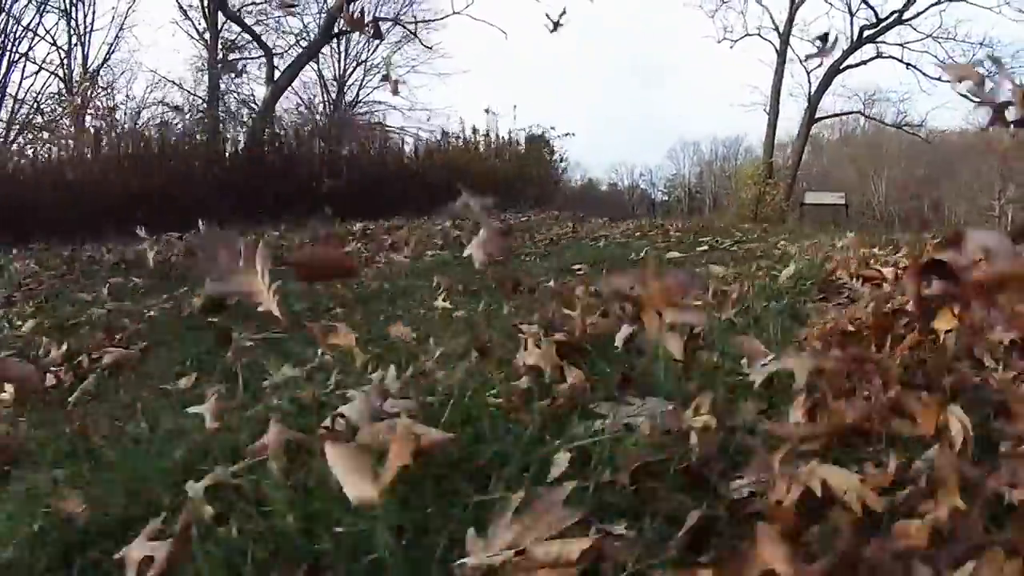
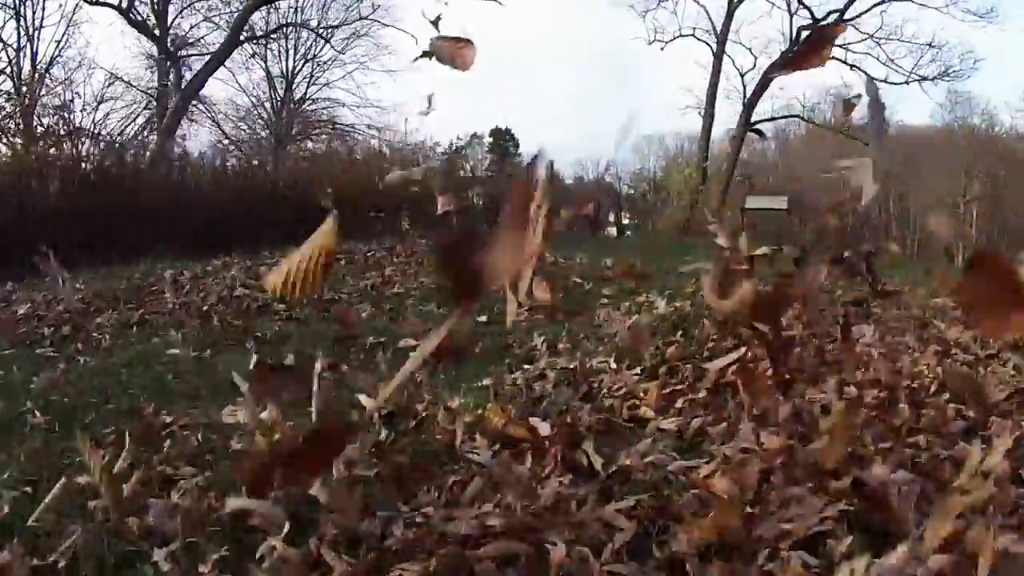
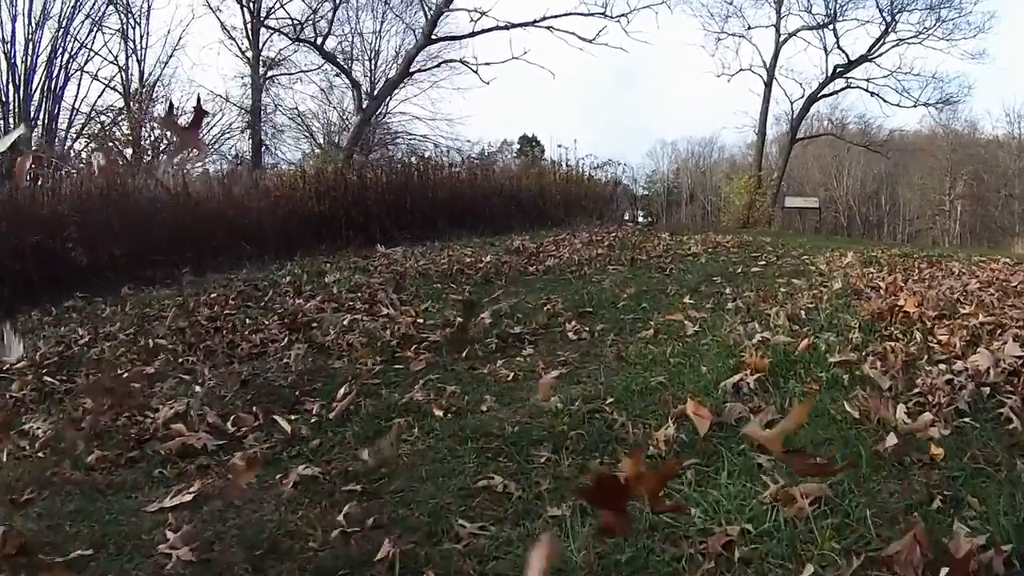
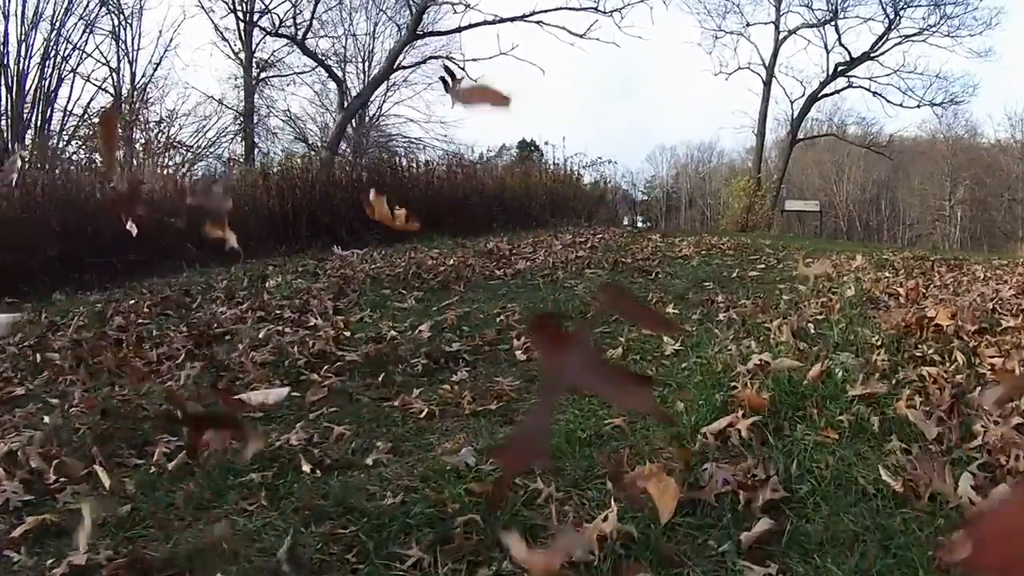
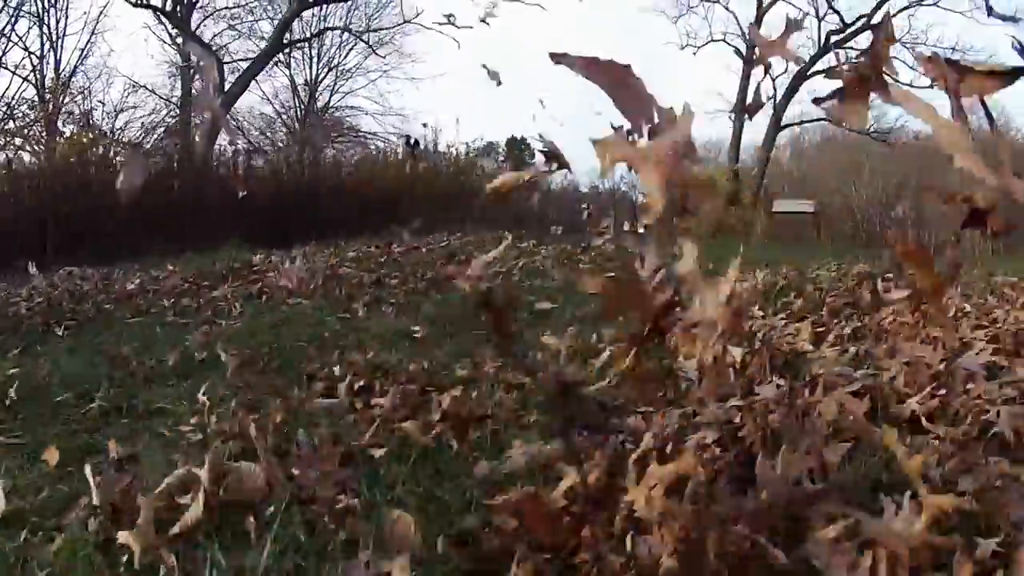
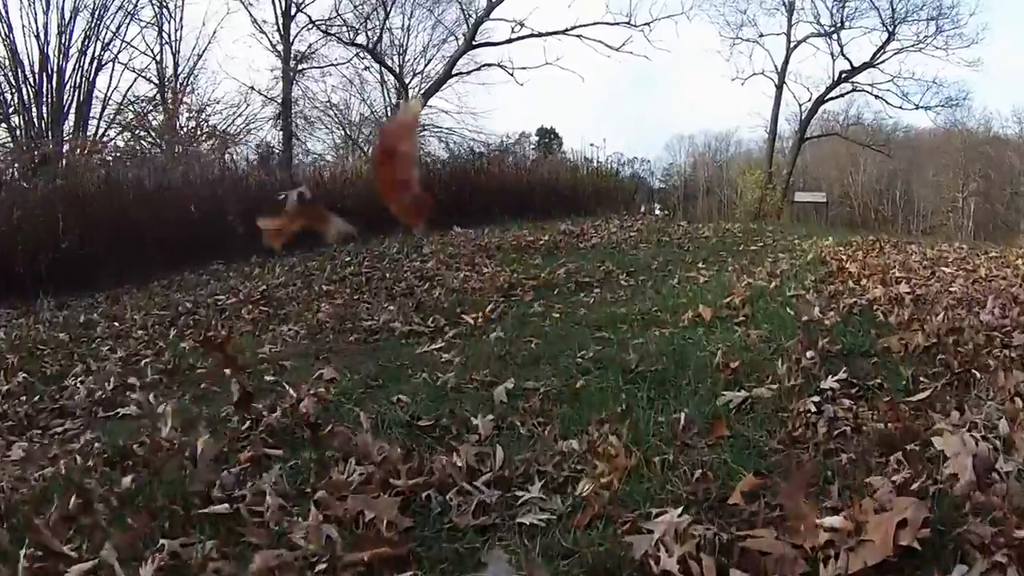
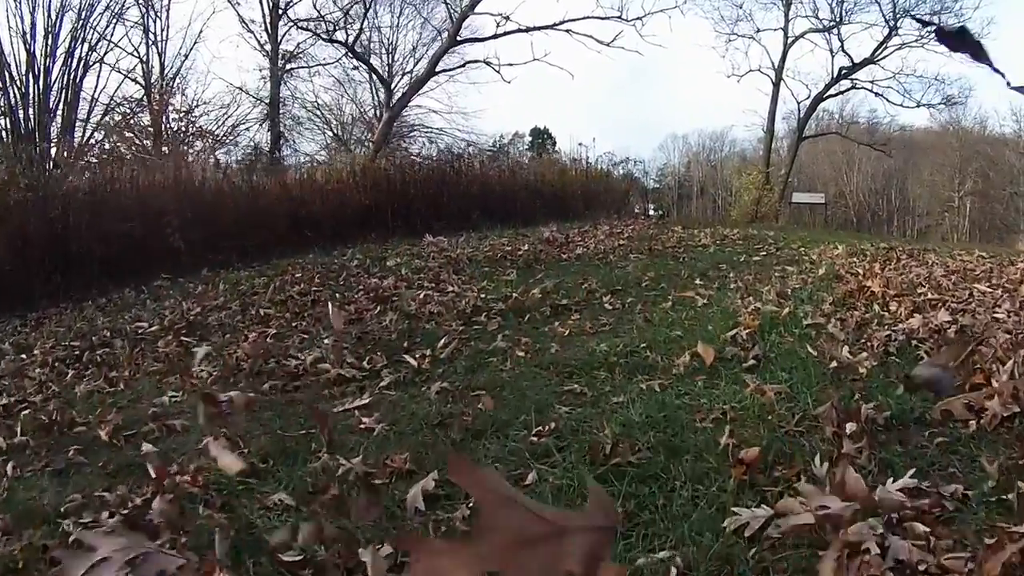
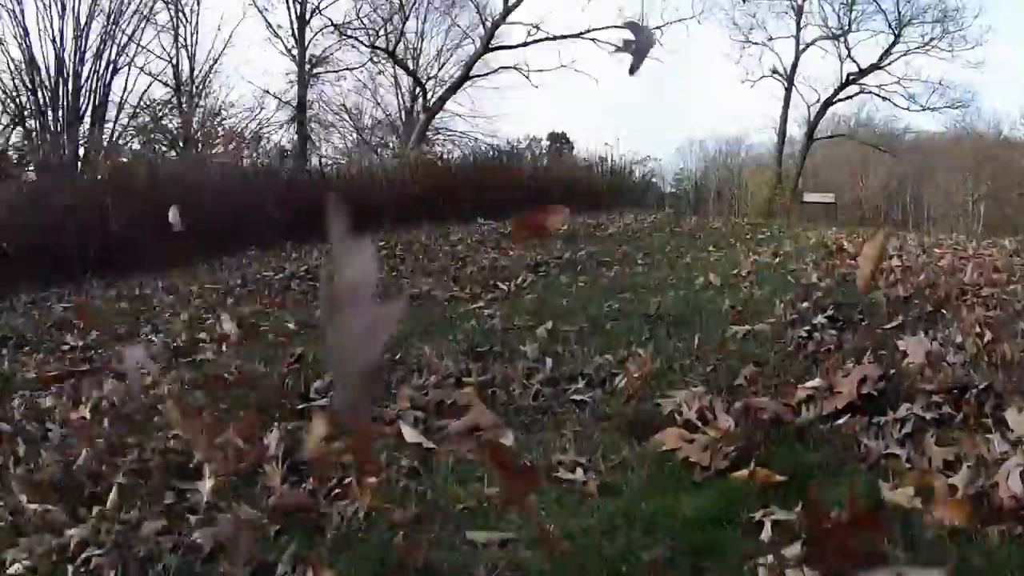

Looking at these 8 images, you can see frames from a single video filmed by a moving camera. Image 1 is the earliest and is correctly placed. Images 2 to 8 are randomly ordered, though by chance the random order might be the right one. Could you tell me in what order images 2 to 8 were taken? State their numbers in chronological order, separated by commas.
5, 2, 8, 6, 7, 3, 4
